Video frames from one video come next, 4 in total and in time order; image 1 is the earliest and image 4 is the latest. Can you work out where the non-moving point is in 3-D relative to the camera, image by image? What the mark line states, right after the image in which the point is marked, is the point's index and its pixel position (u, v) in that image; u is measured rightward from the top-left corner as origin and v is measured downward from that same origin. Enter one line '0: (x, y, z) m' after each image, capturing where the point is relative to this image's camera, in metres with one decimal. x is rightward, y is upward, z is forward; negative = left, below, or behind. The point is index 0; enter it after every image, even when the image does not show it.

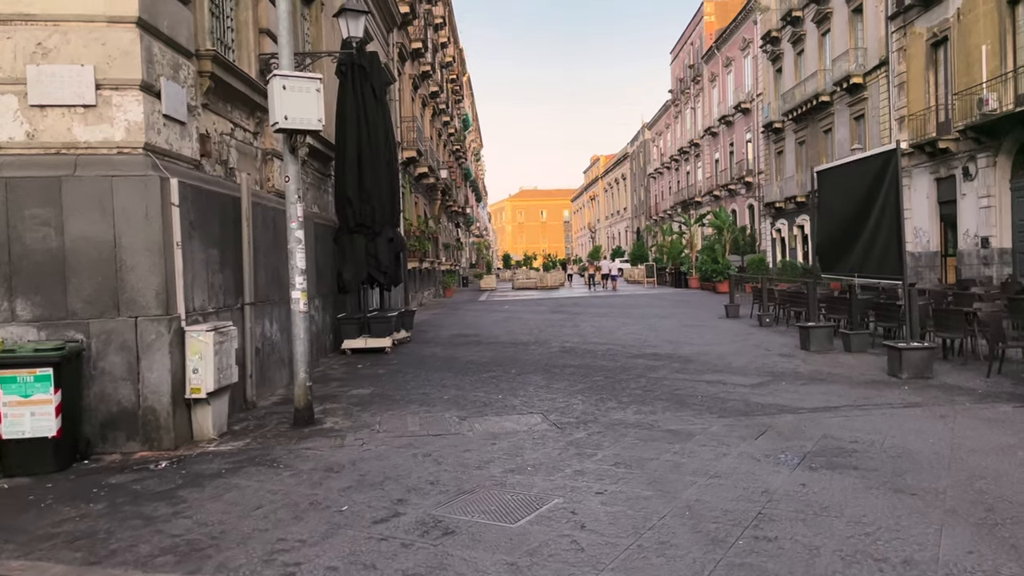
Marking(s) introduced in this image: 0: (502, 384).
0: (-0.1, -1.0, +8.4) m
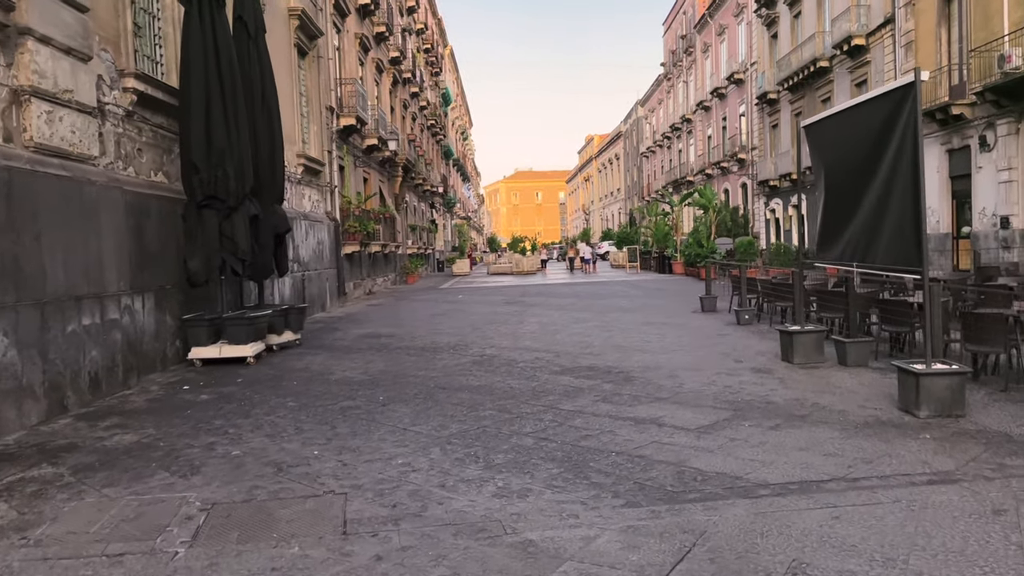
0: (-1.3, -1.0, +5.9) m
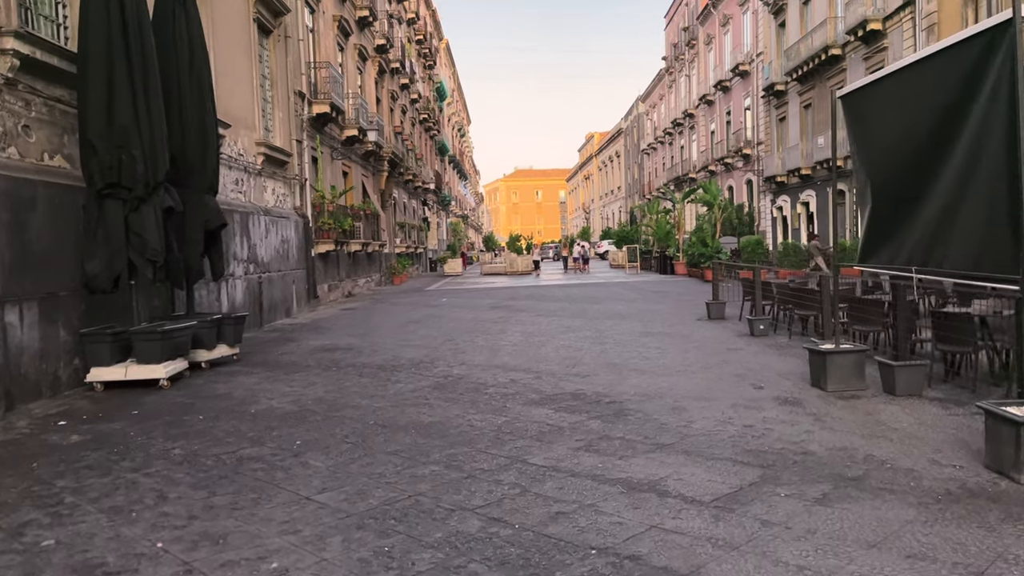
0: (-1.6, -1.1, +4.3) m
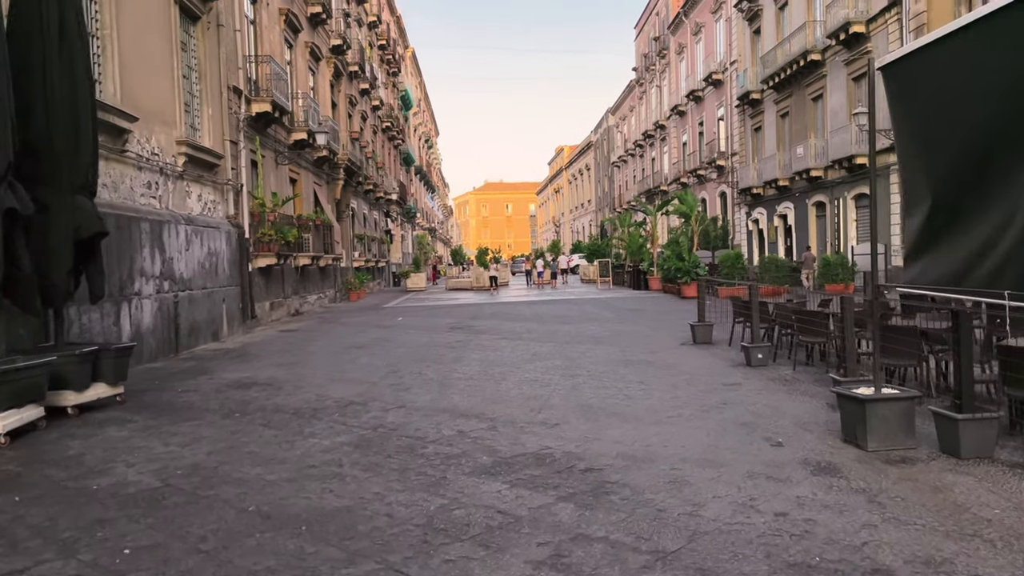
0: (-1.8, -1.2, +2.6) m
